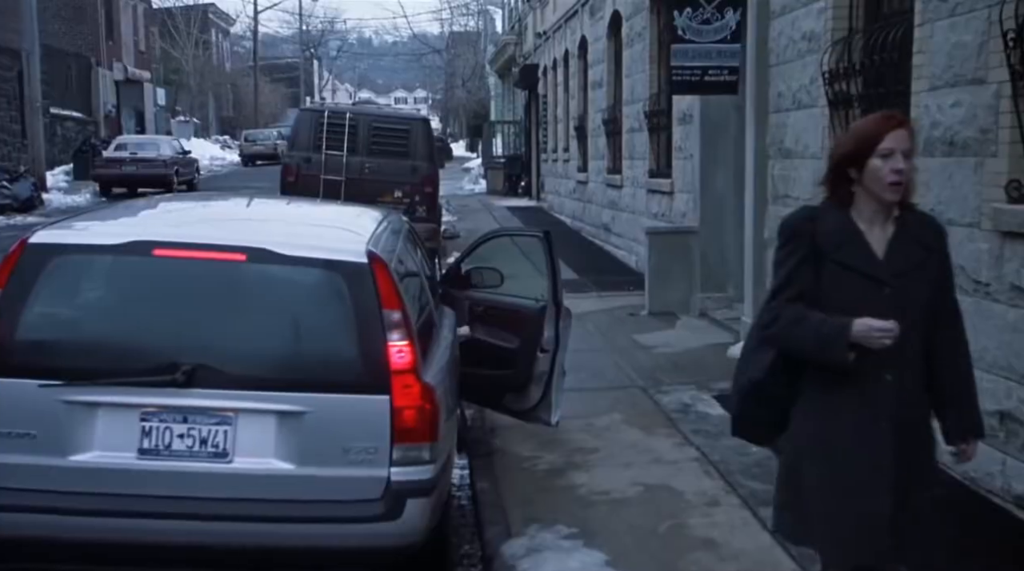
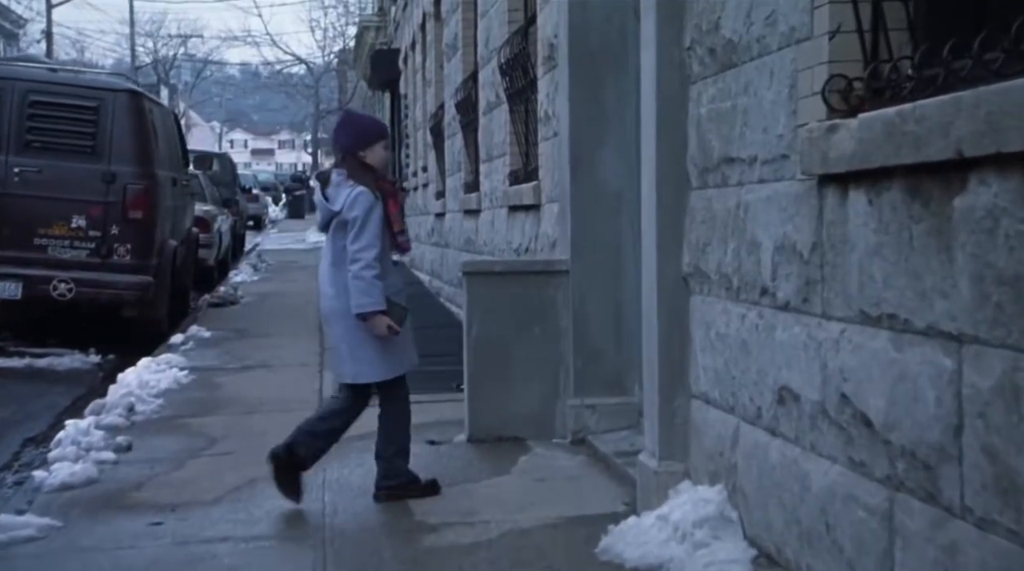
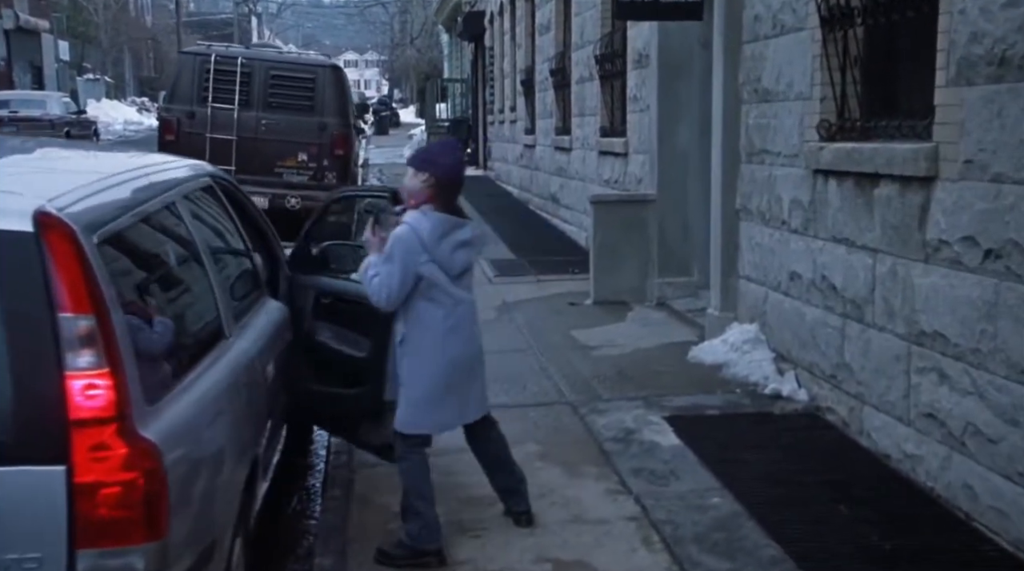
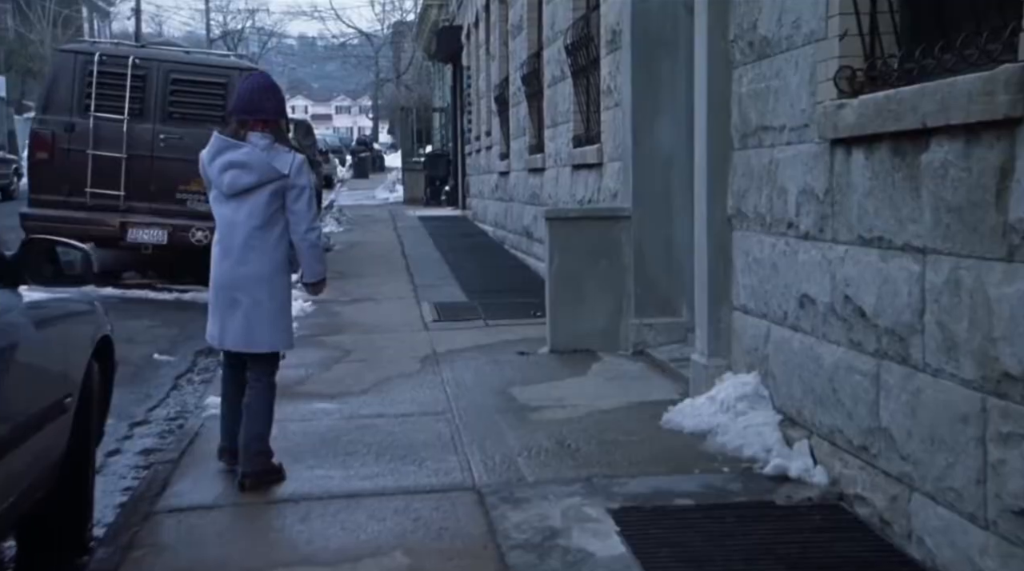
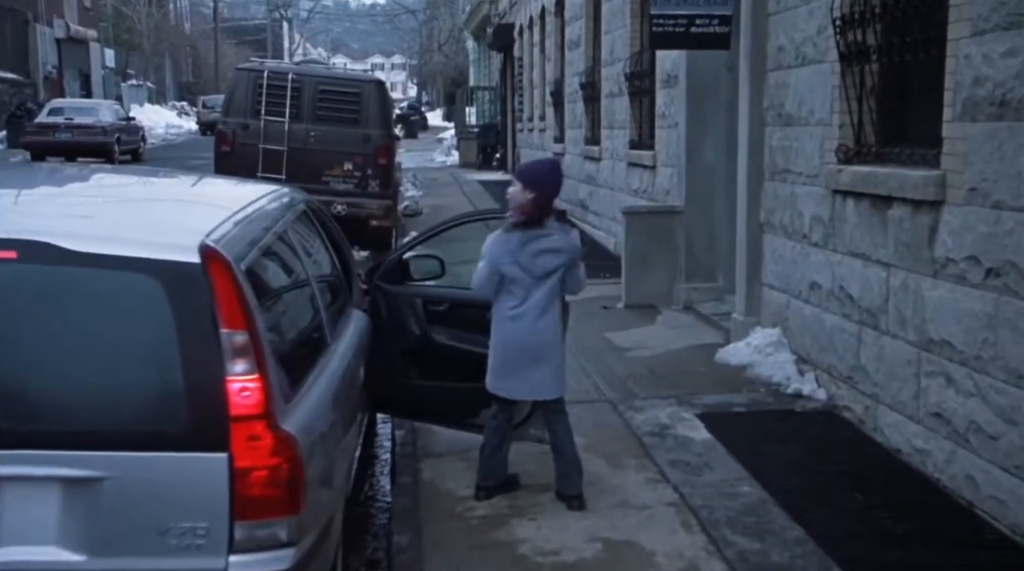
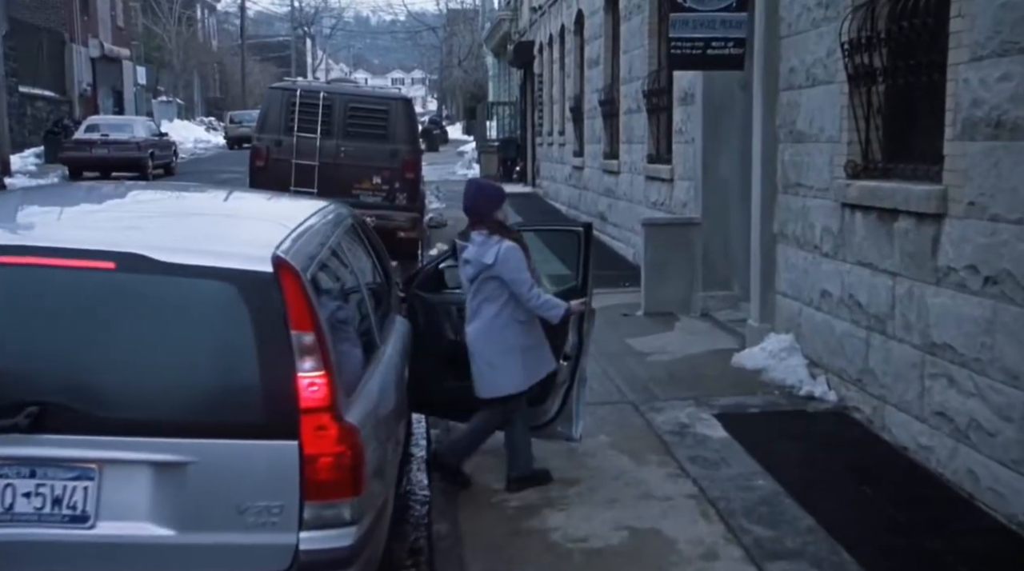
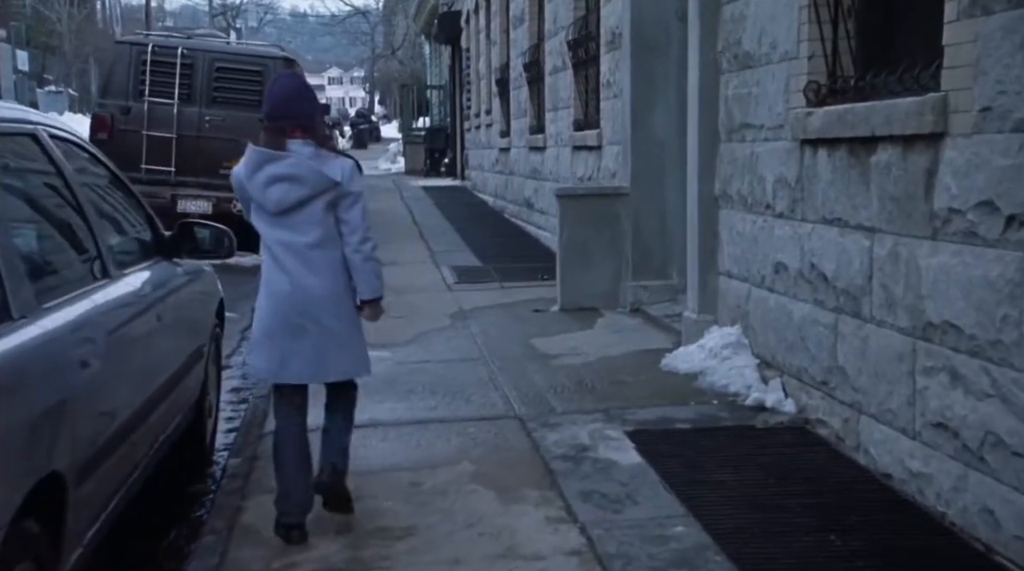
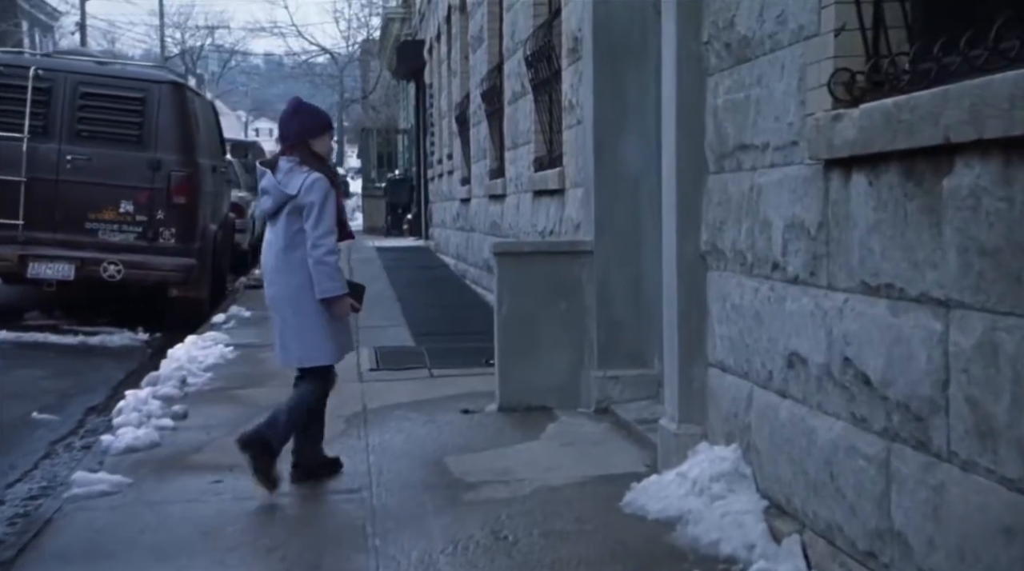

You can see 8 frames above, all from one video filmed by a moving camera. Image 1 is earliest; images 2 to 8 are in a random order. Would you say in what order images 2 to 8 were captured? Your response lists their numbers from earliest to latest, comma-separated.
6, 5, 3, 7, 4, 8, 2
